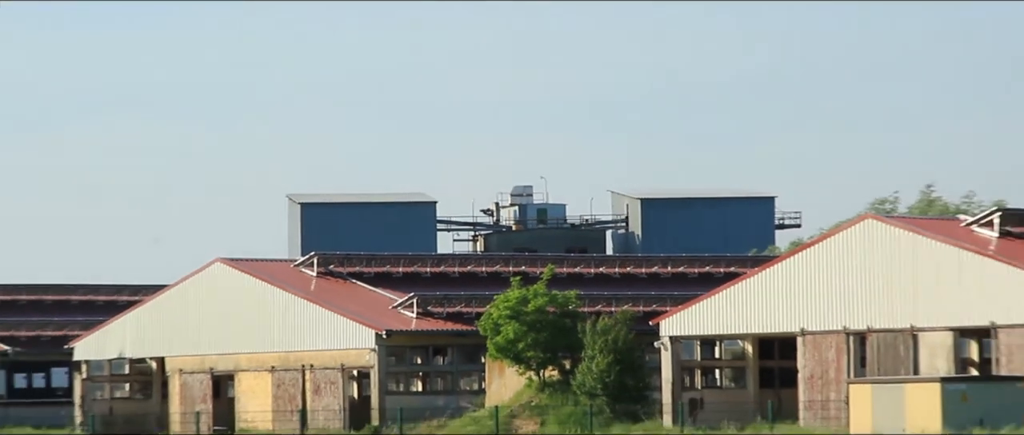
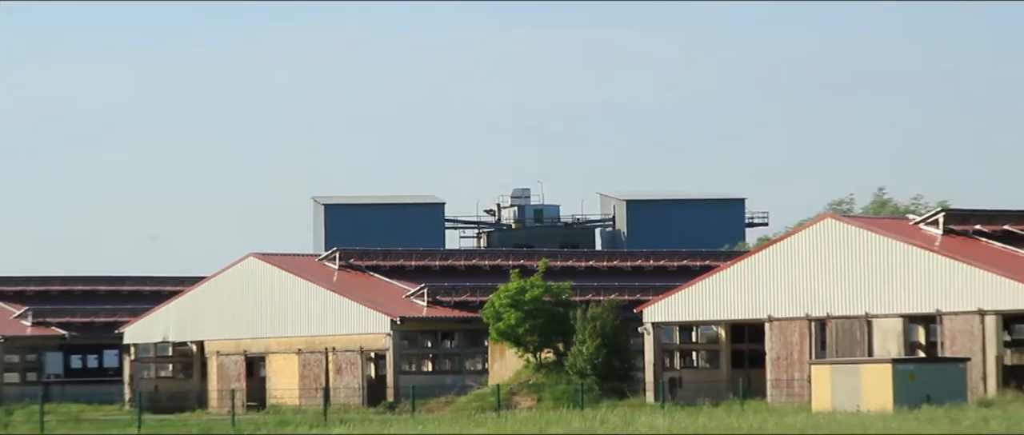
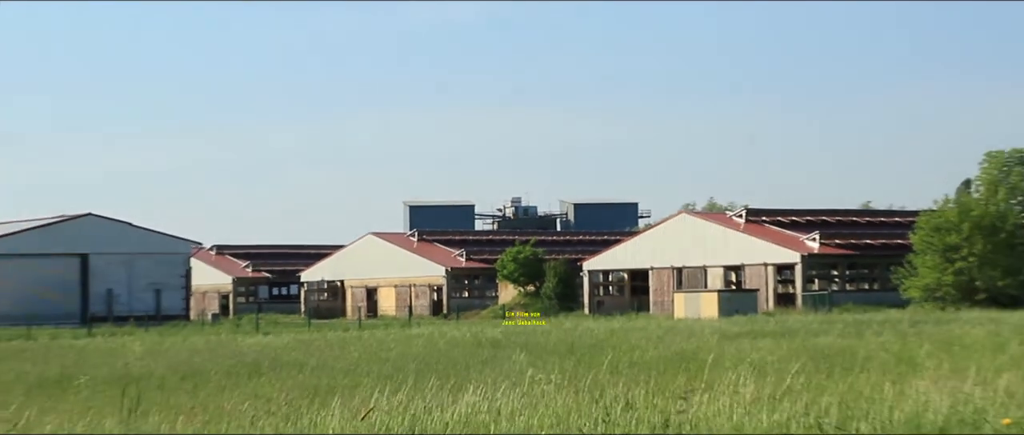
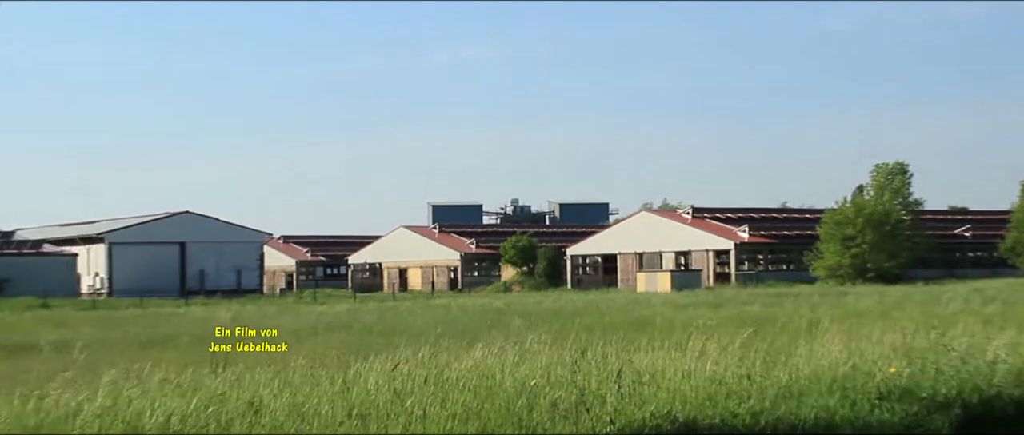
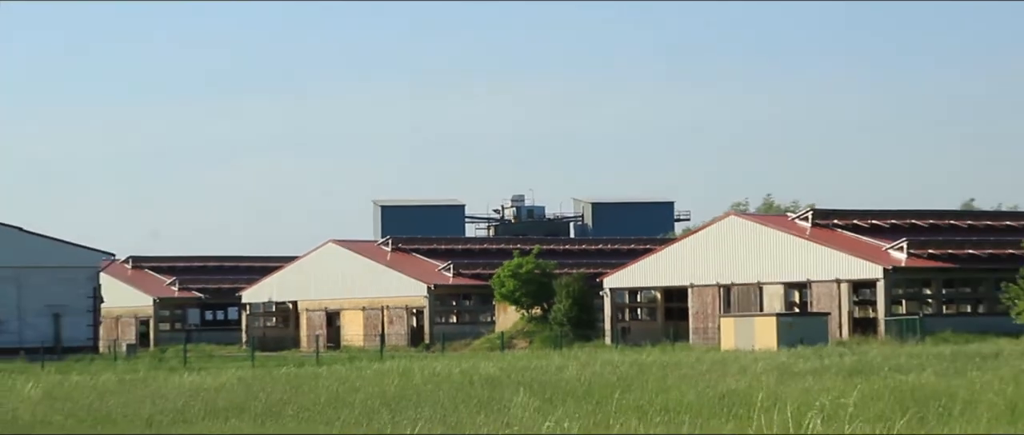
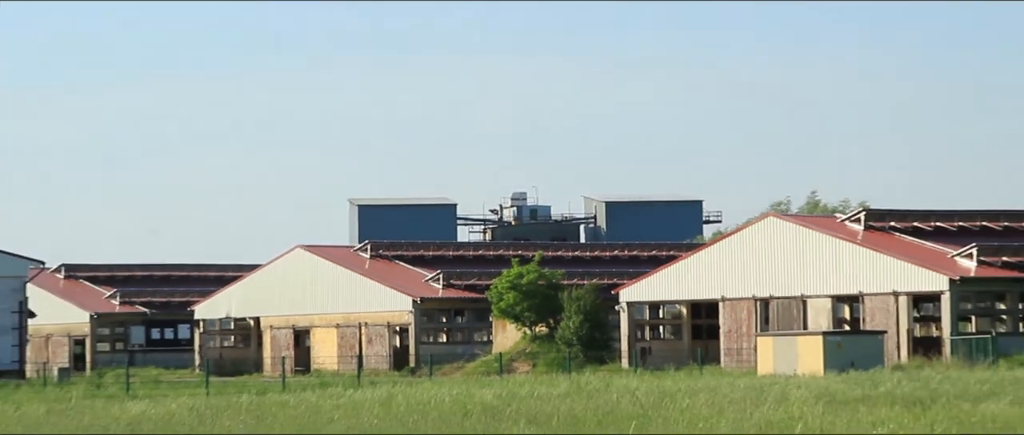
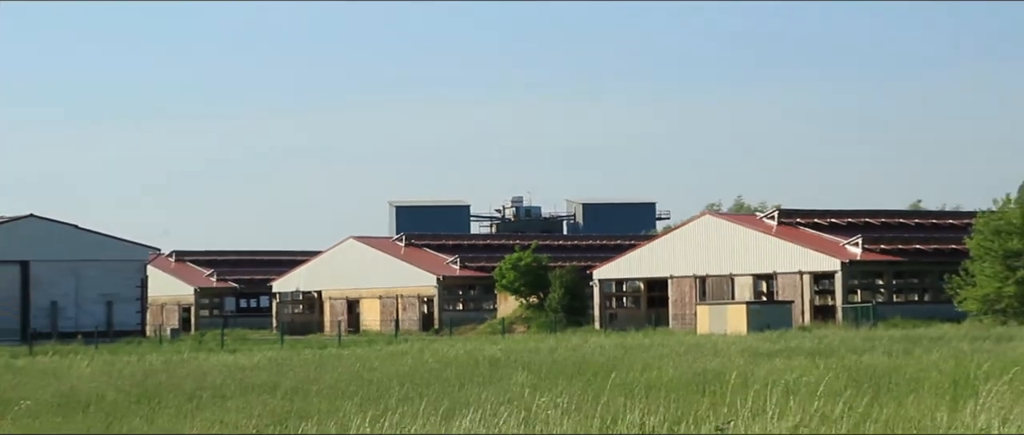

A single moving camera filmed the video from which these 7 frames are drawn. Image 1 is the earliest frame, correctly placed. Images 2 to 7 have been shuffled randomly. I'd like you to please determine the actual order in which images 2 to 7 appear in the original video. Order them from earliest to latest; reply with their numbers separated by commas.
2, 6, 5, 7, 3, 4
